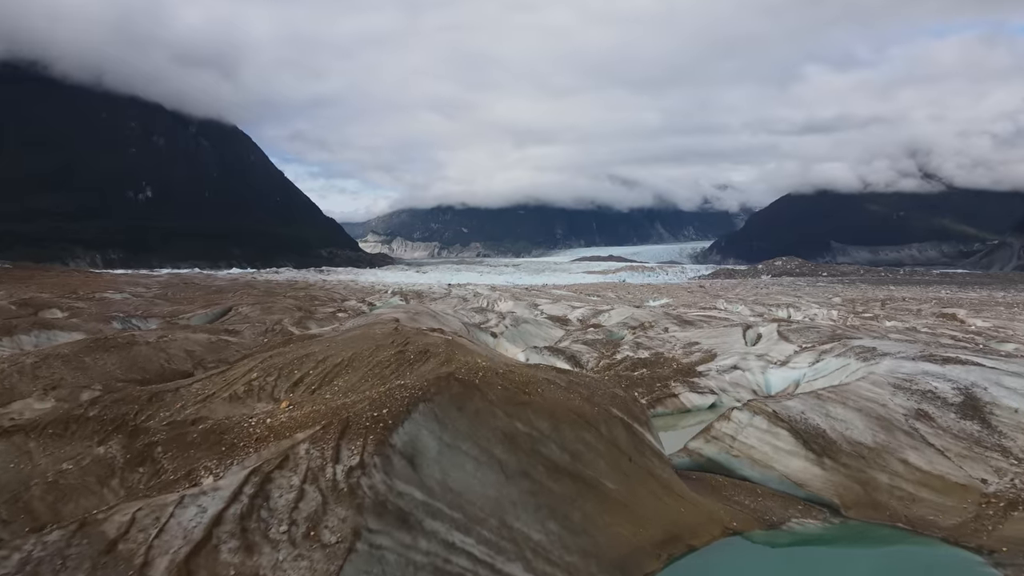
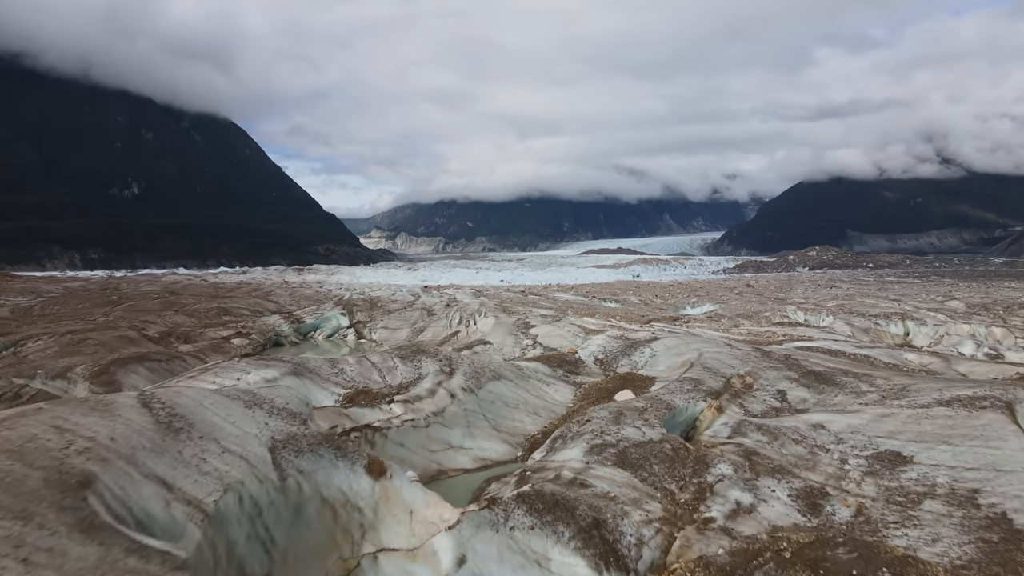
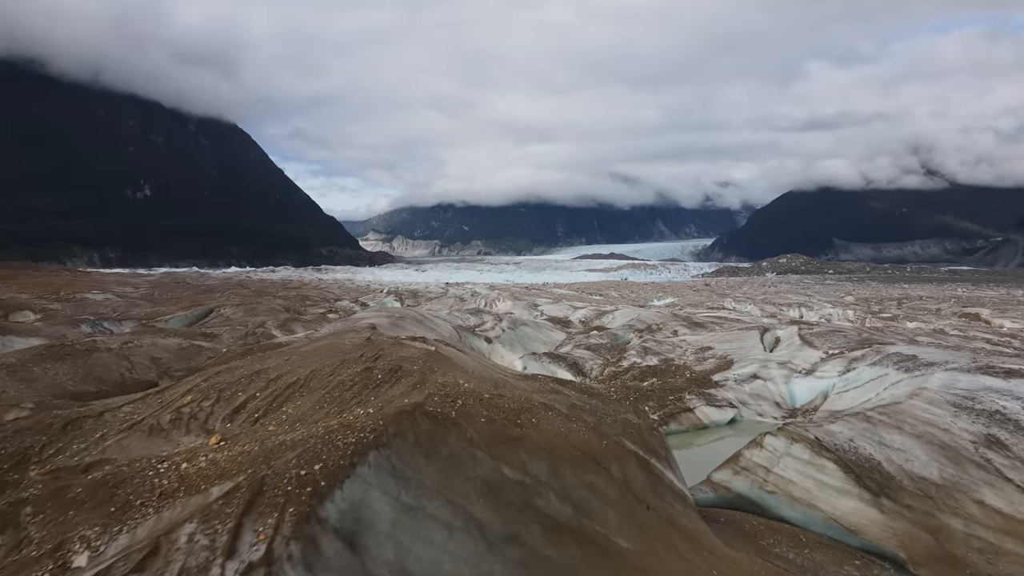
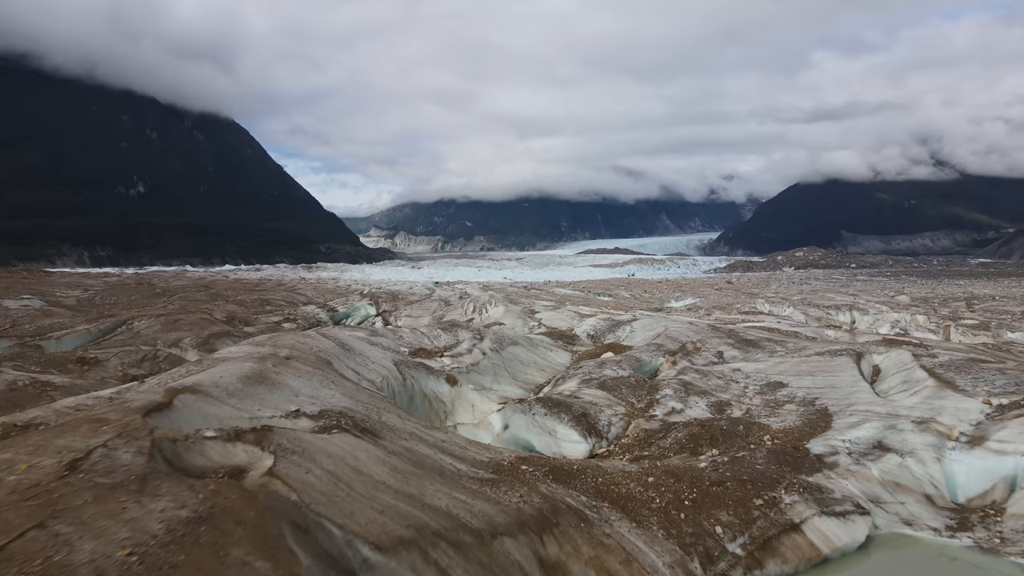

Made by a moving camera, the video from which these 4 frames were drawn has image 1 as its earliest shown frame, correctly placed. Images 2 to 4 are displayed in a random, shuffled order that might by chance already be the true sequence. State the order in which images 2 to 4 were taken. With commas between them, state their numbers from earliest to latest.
3, 4, 2
